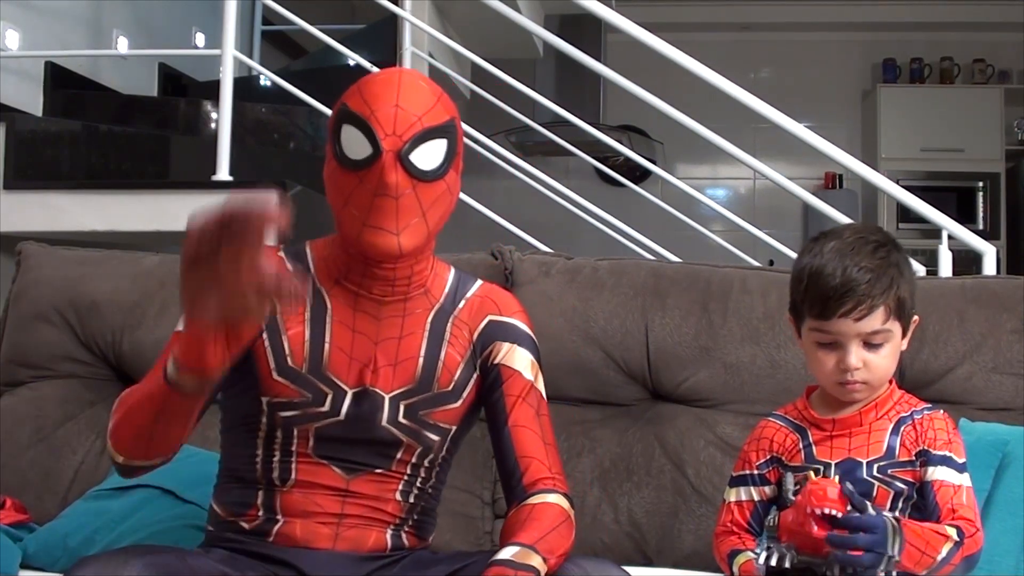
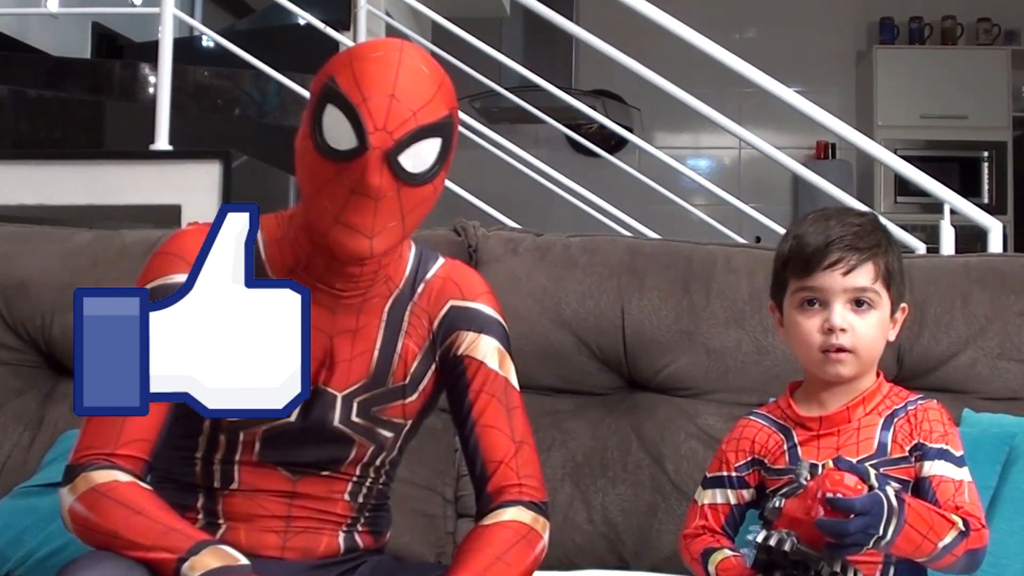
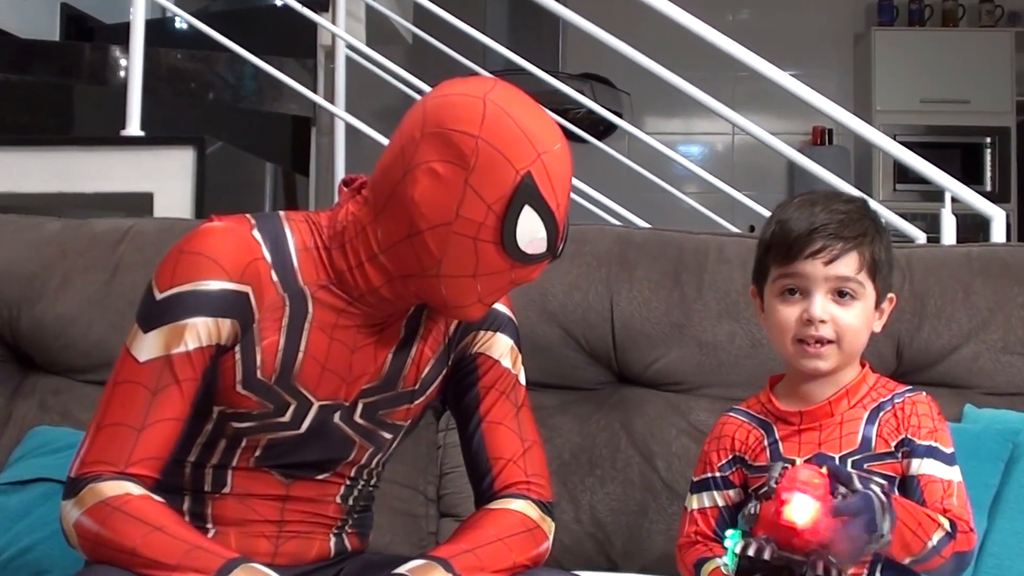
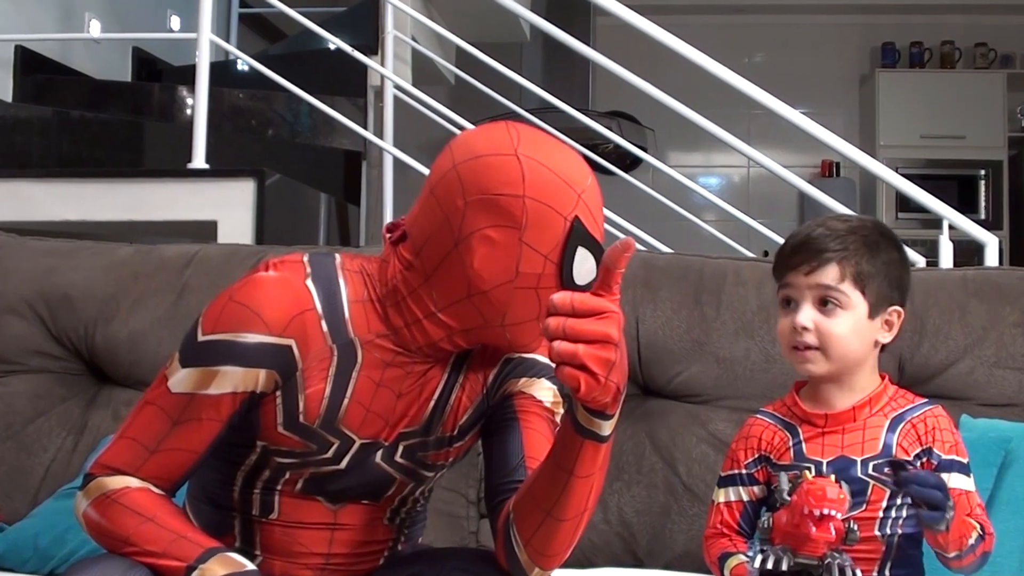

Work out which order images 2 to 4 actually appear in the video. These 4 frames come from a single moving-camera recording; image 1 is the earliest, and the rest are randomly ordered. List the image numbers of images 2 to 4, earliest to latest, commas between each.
4, 2, 3
